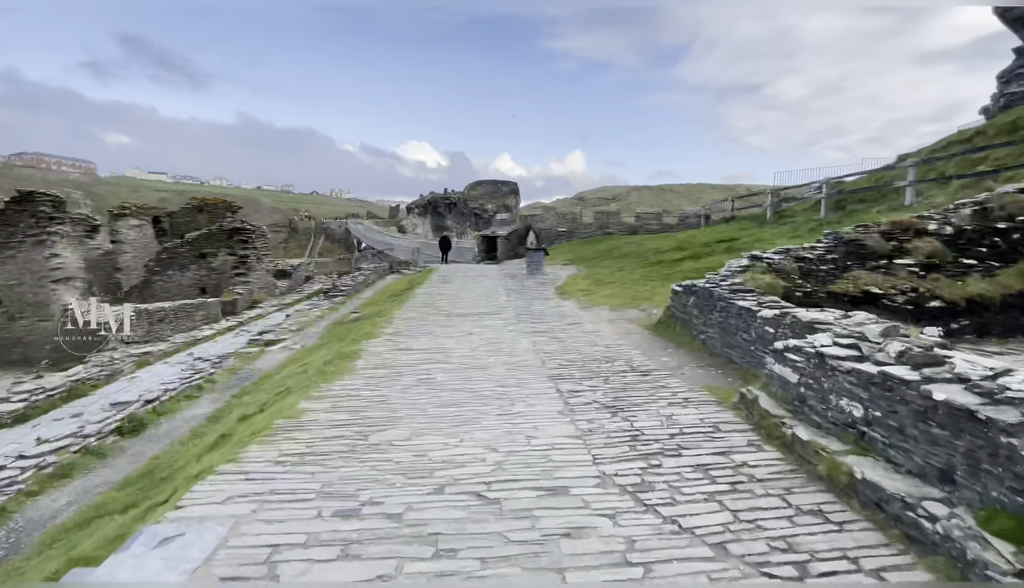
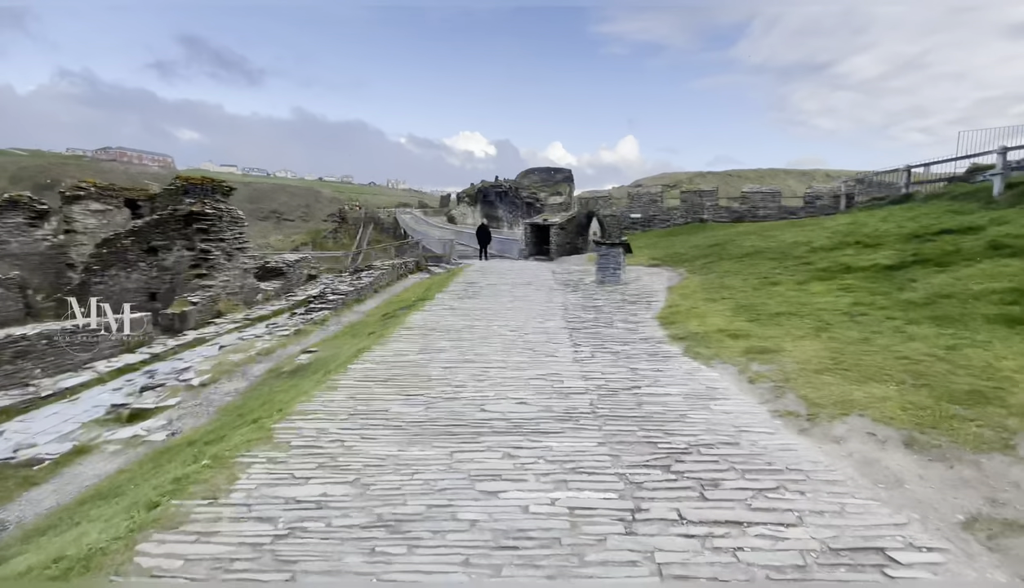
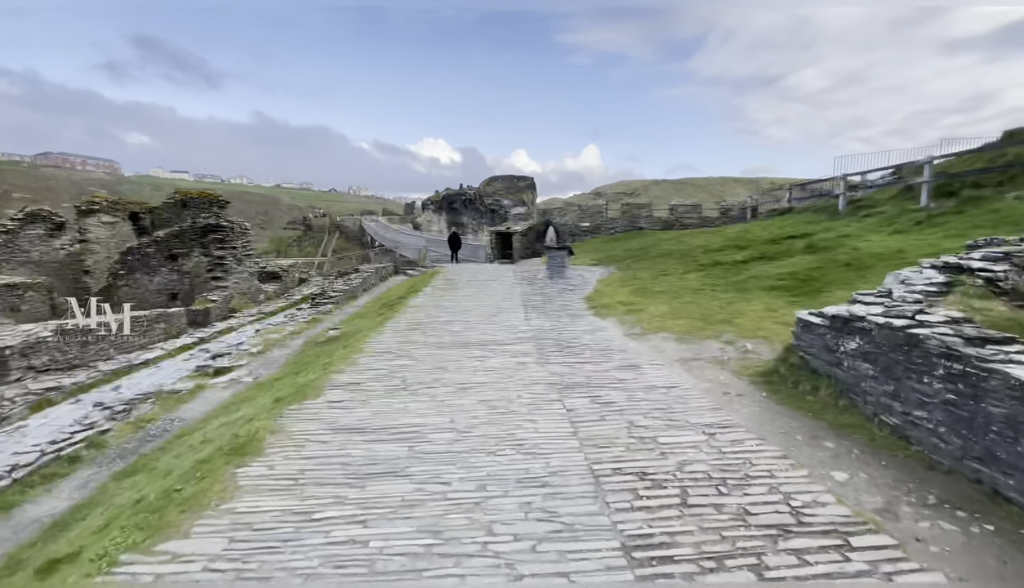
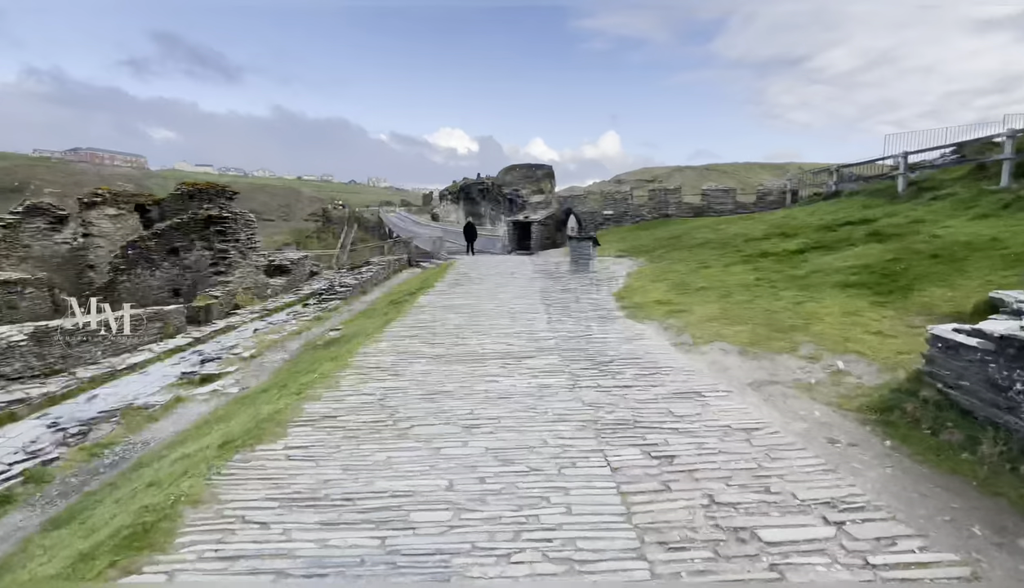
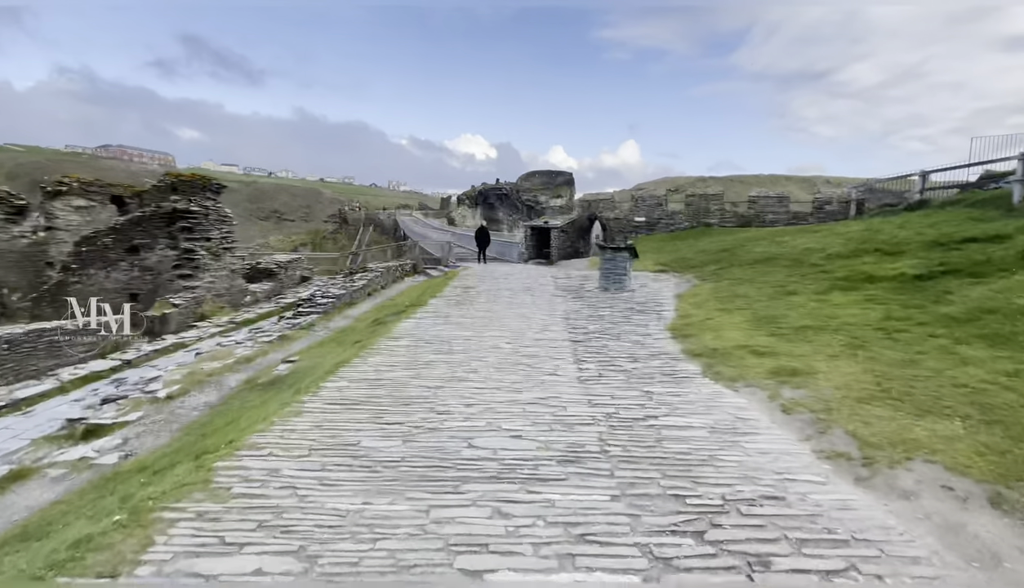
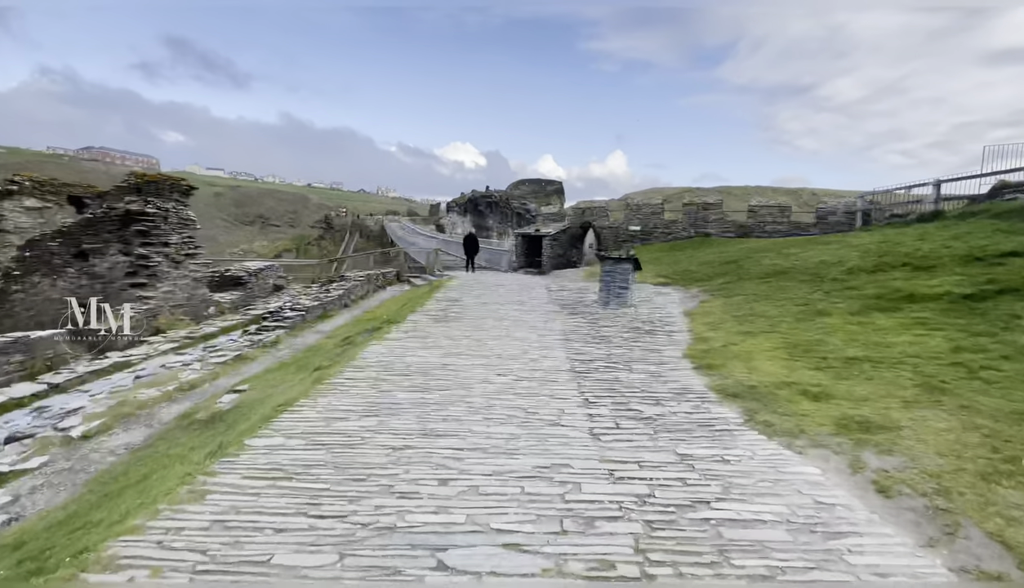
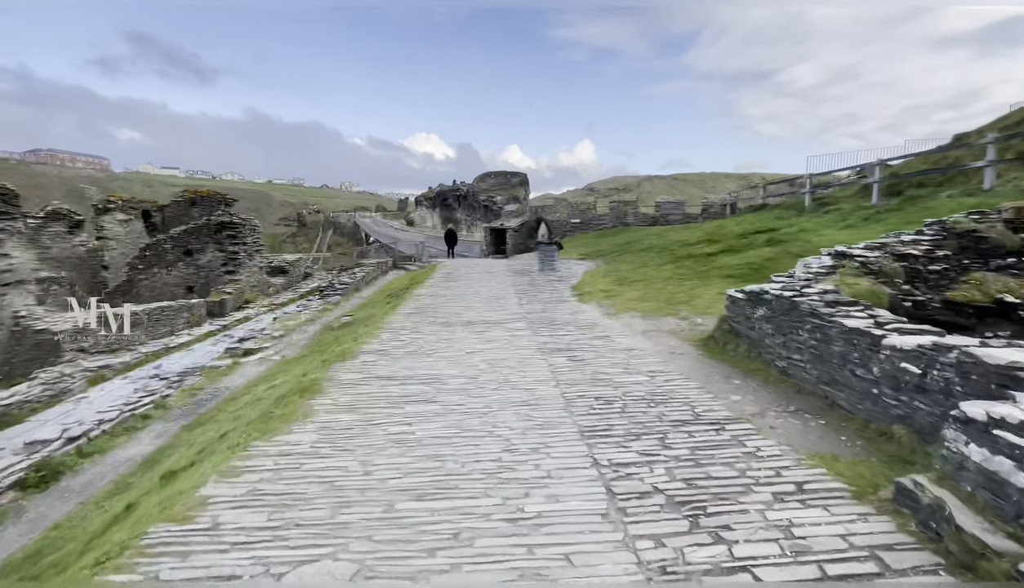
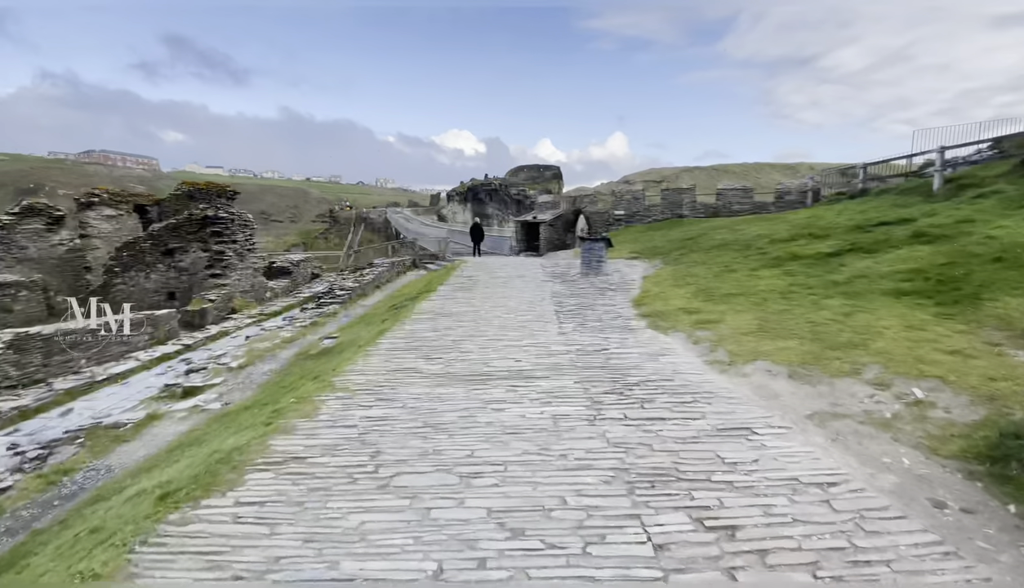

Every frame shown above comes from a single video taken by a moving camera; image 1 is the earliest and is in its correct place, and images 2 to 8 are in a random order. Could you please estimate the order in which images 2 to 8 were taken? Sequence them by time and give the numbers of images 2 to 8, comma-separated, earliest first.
7, 3, 4, 8, 2, 5, 6
